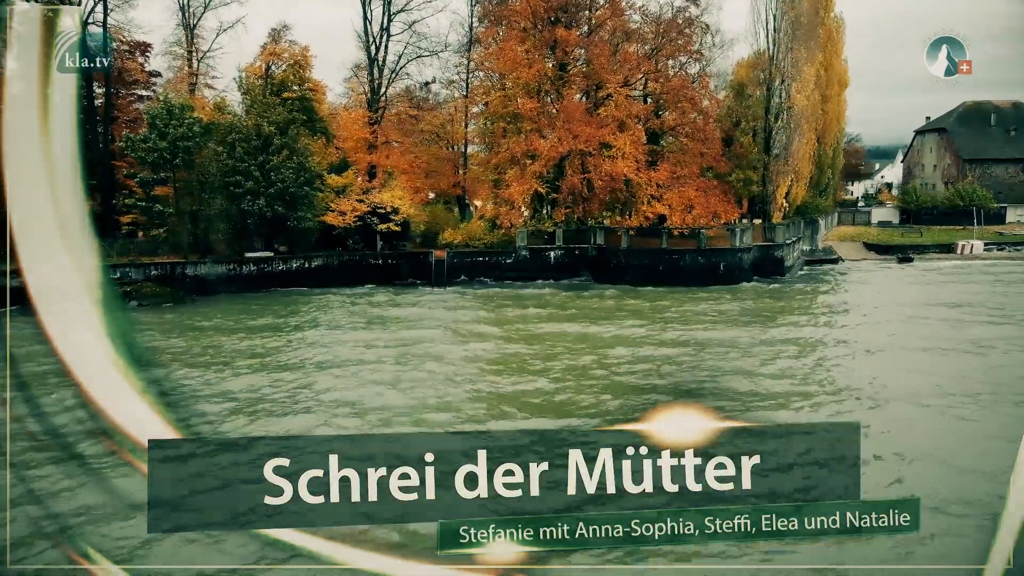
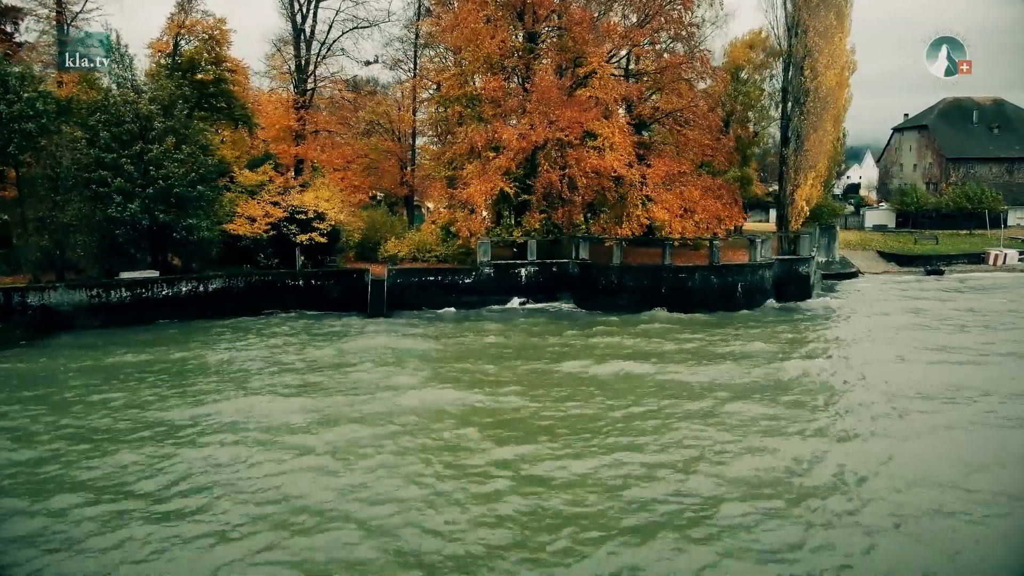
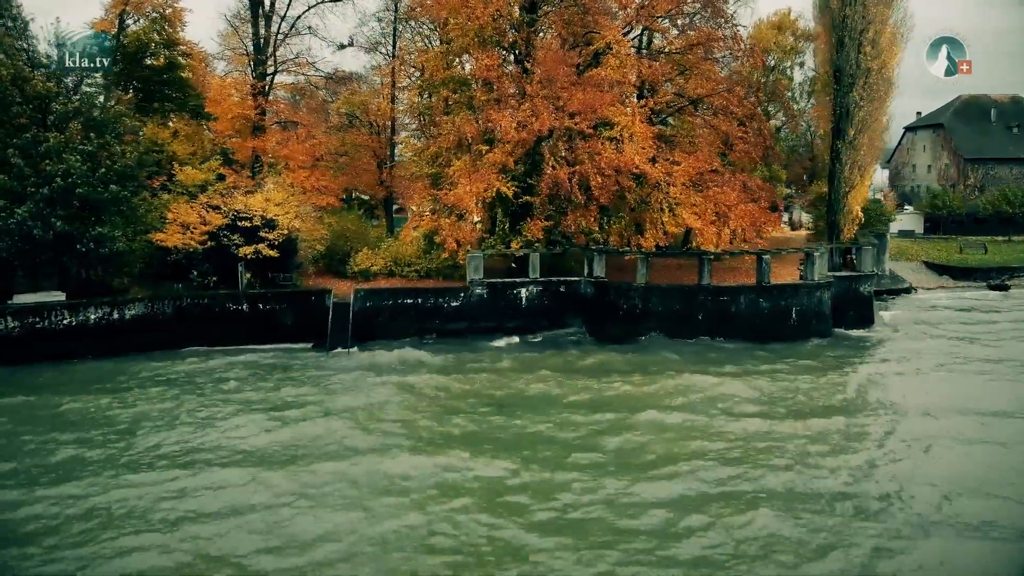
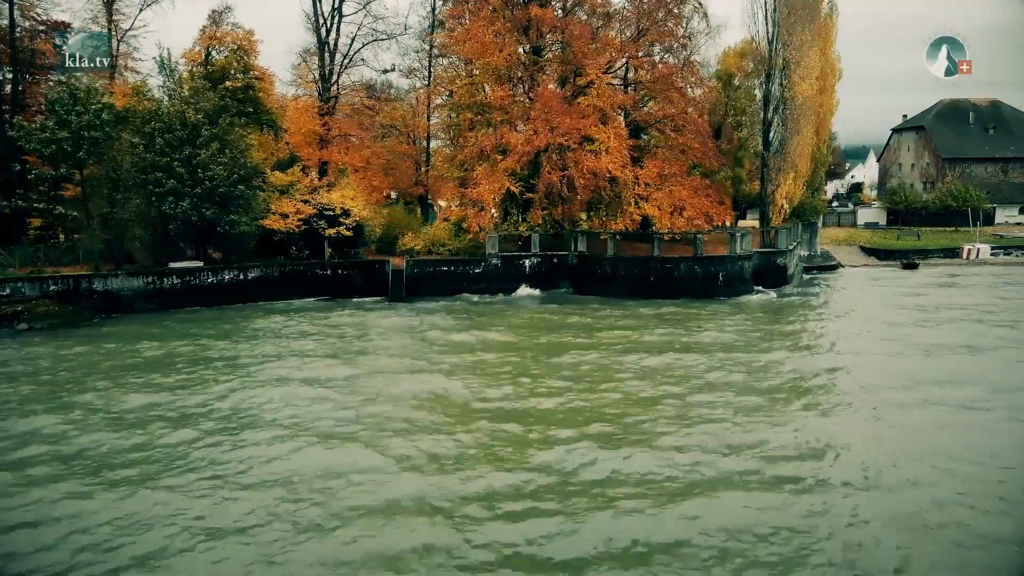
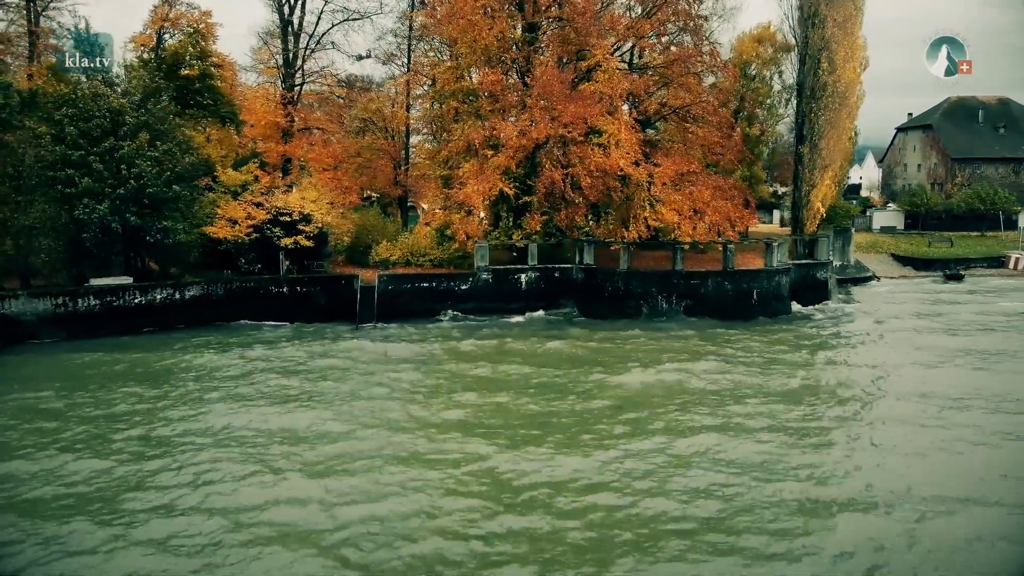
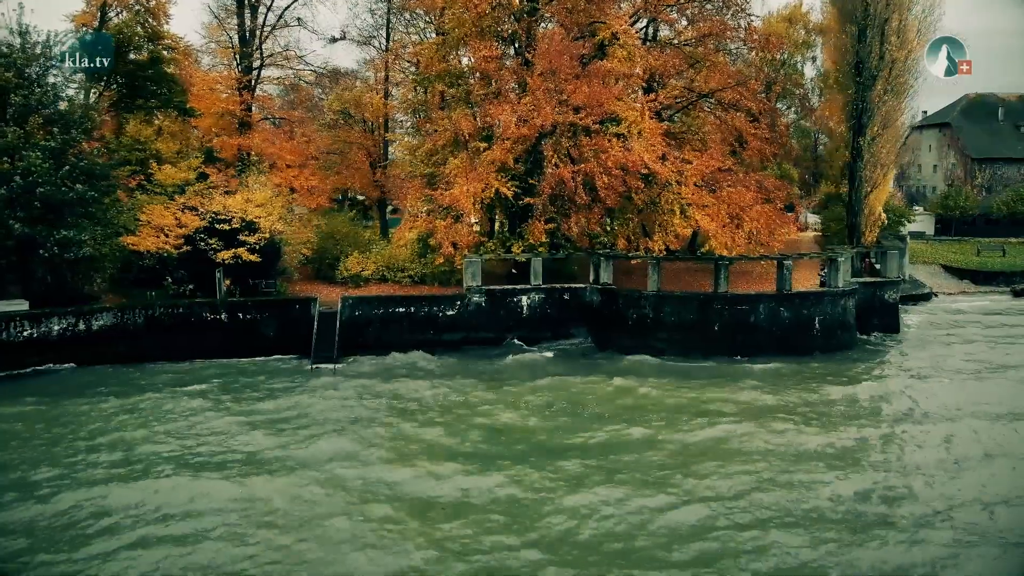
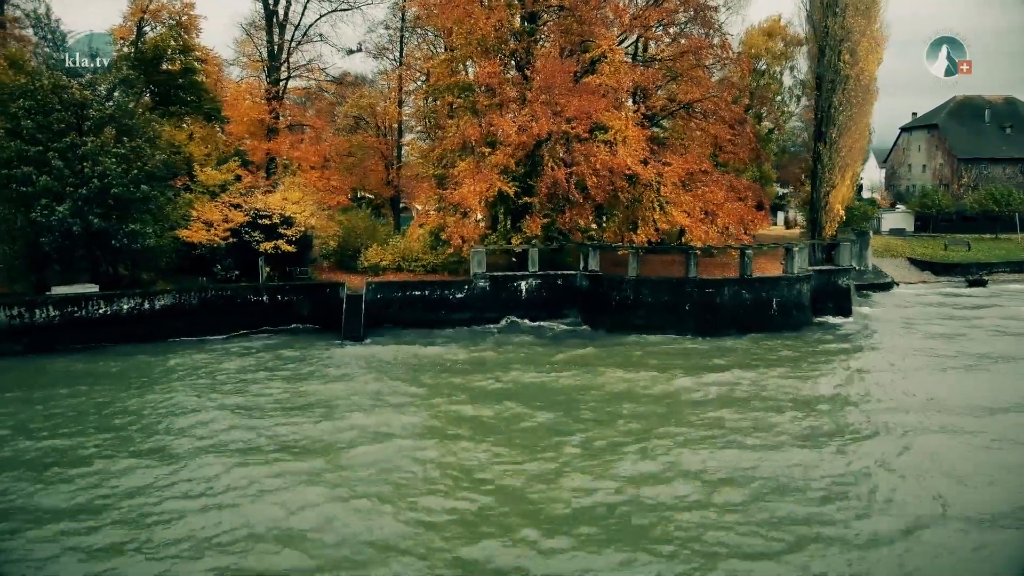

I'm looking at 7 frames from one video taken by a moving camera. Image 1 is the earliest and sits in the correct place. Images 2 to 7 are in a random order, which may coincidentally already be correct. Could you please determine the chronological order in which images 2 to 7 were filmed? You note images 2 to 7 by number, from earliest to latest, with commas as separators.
4, 2, 5, 7, 3, 6
